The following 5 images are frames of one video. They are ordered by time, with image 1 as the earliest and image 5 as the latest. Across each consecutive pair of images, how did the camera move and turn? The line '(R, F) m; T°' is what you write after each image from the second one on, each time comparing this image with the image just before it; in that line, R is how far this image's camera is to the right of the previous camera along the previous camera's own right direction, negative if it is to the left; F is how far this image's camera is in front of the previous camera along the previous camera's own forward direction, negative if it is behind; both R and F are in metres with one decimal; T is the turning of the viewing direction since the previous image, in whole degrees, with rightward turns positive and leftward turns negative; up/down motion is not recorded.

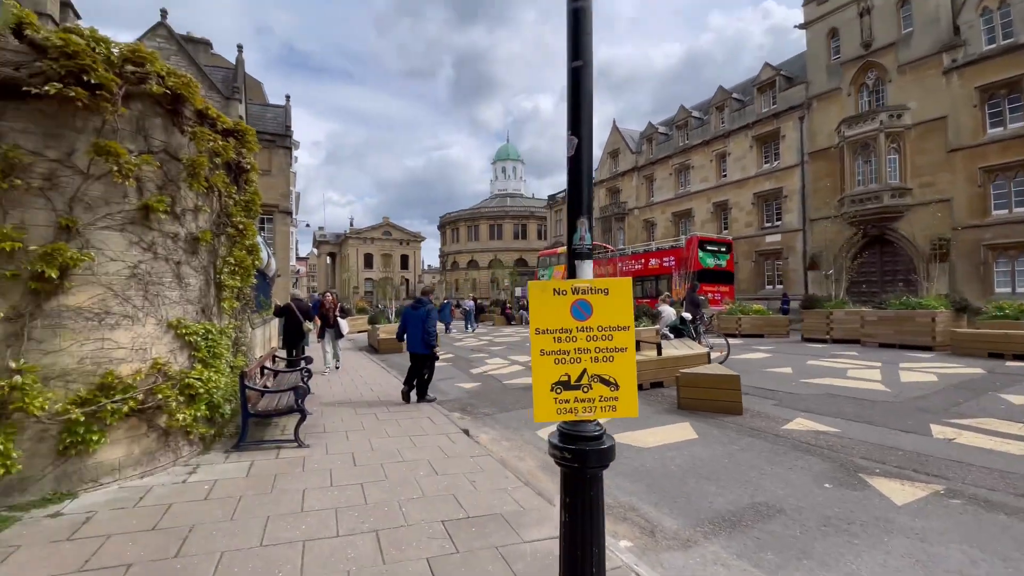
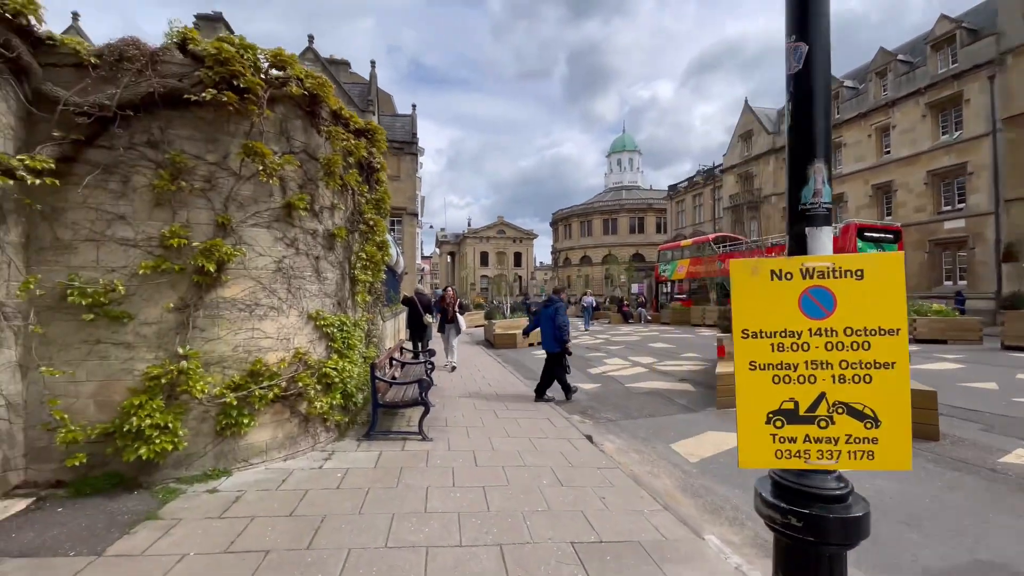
(-0.2, +0.4) m; -14°
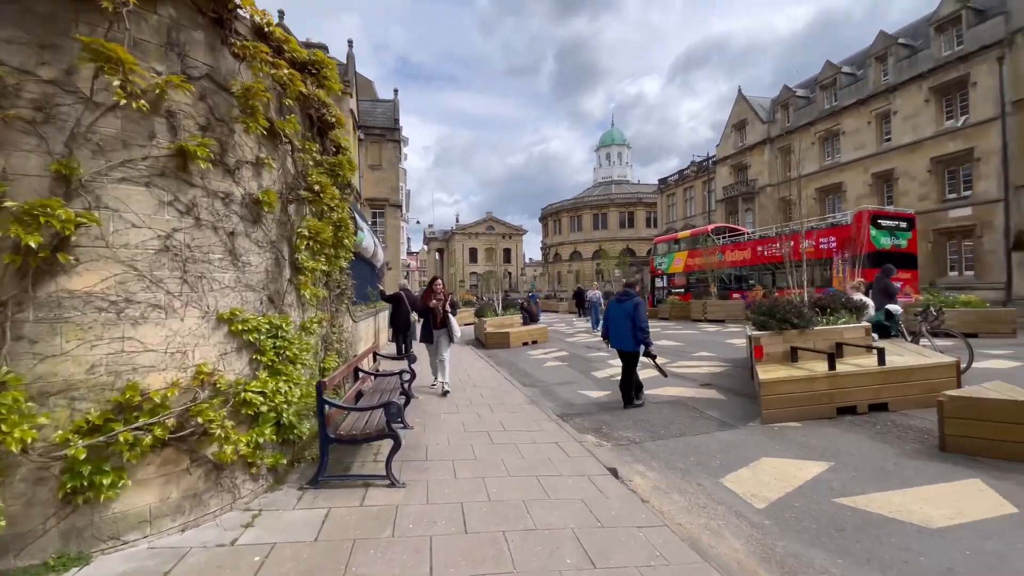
(-0.1, +1.5) m; +1°
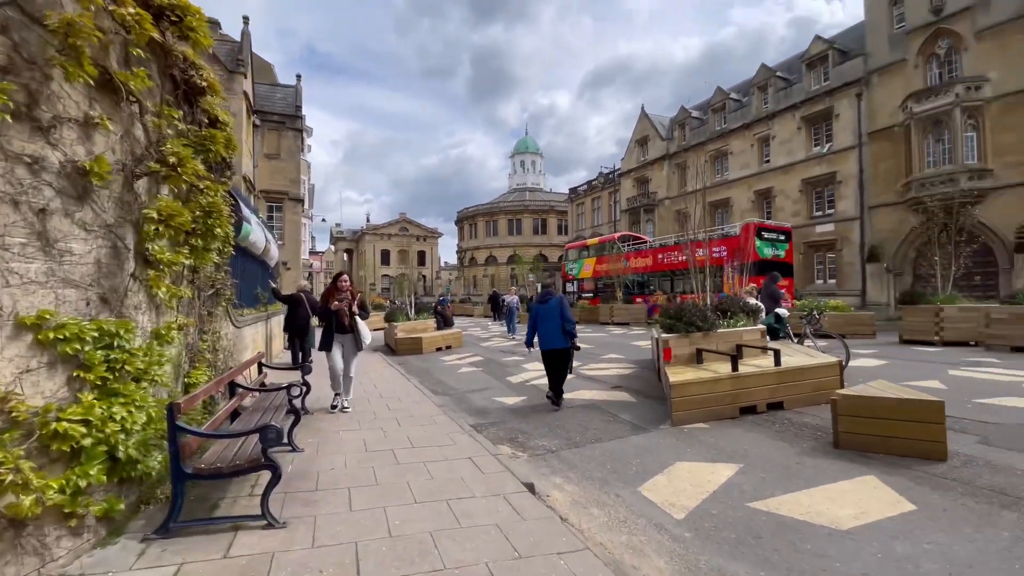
(0.0, +0.4) m; +10°
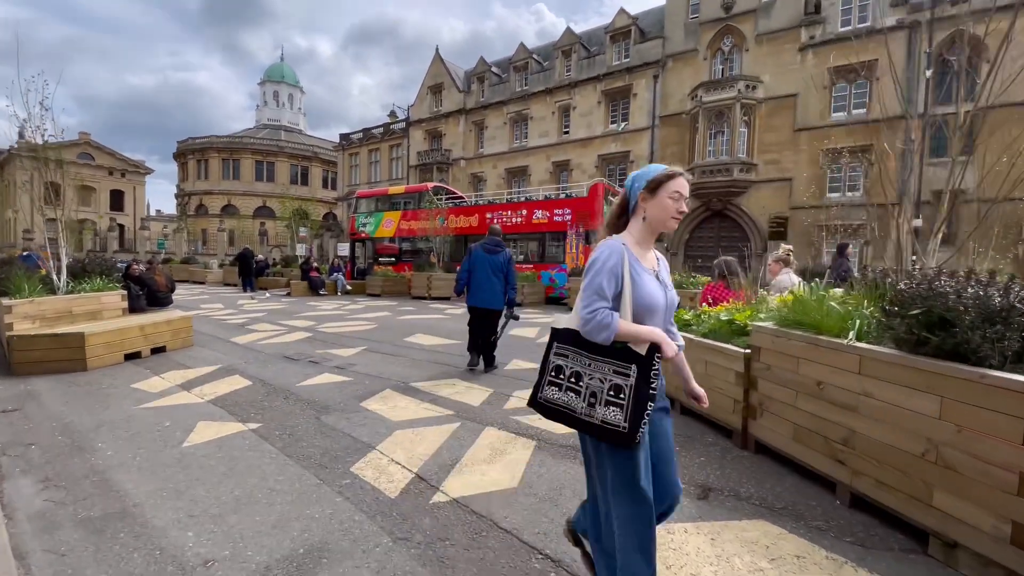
(-0.8, +6.3) m; +29°
